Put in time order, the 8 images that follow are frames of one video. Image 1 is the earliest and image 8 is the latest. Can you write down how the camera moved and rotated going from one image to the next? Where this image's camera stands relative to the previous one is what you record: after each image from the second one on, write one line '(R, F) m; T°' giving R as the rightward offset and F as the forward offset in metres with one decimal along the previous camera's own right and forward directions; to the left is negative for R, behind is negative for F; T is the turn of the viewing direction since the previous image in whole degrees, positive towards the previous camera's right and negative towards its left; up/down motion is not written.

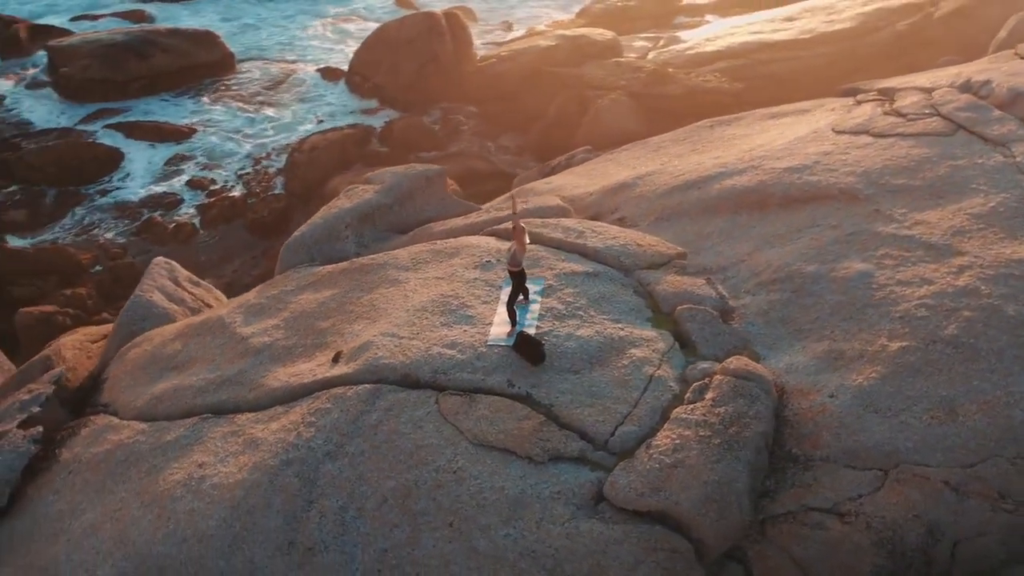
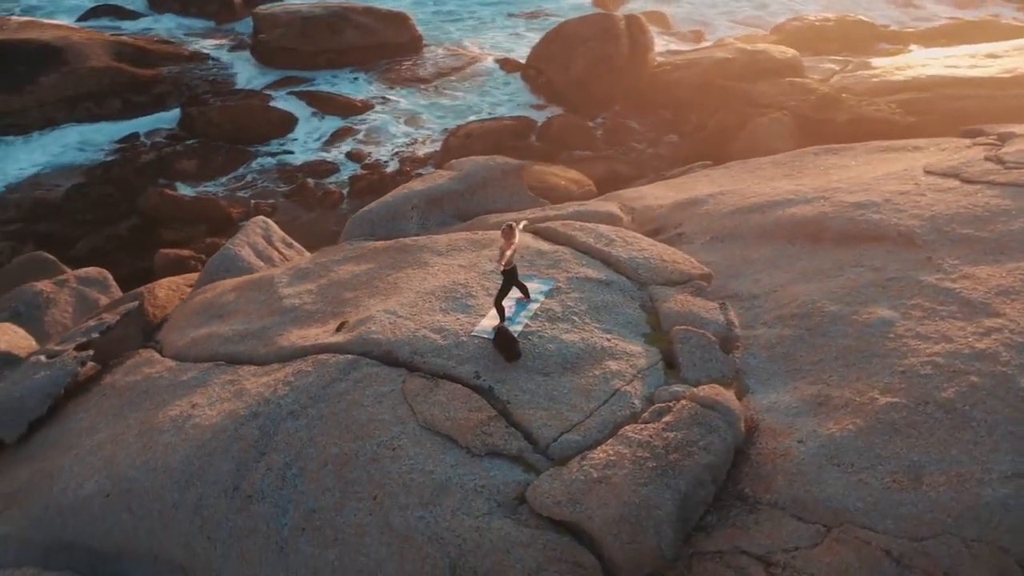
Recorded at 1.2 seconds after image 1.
(+1.2, +0.1) m; -12°
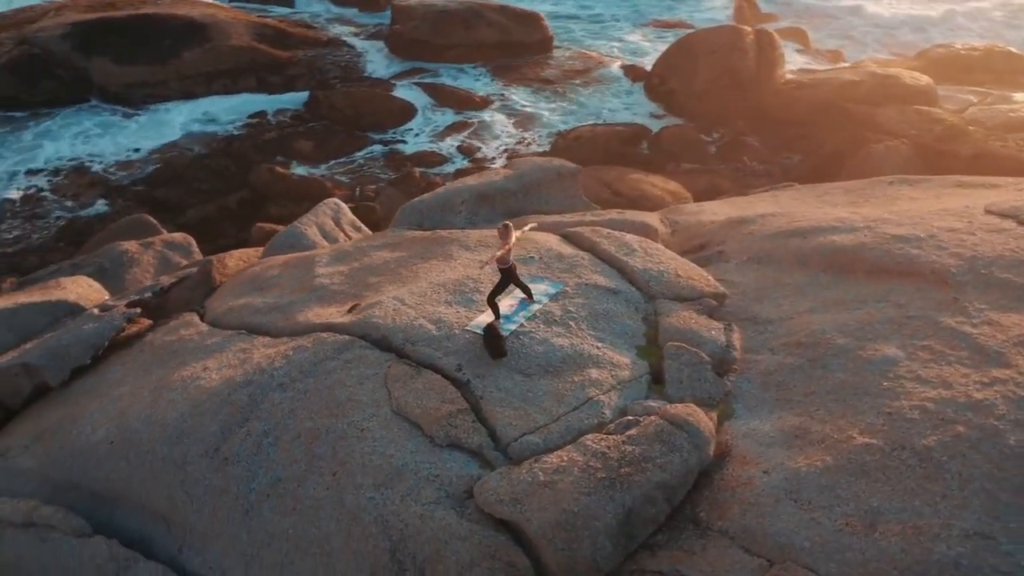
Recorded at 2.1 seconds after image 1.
(+0.9, 0.0) m; -9°
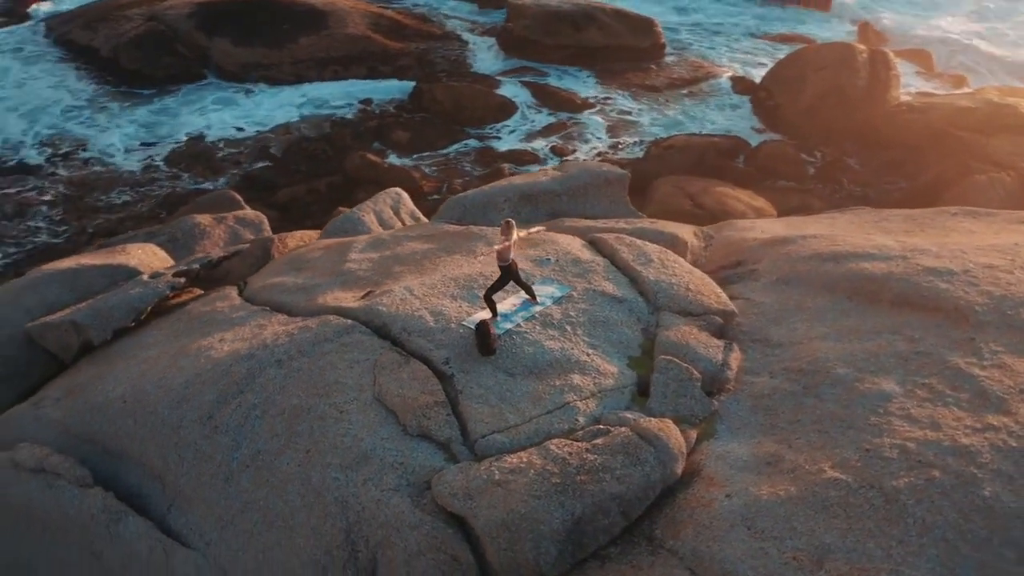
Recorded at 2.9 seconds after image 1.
(+0.7, 0.0) m; -7°
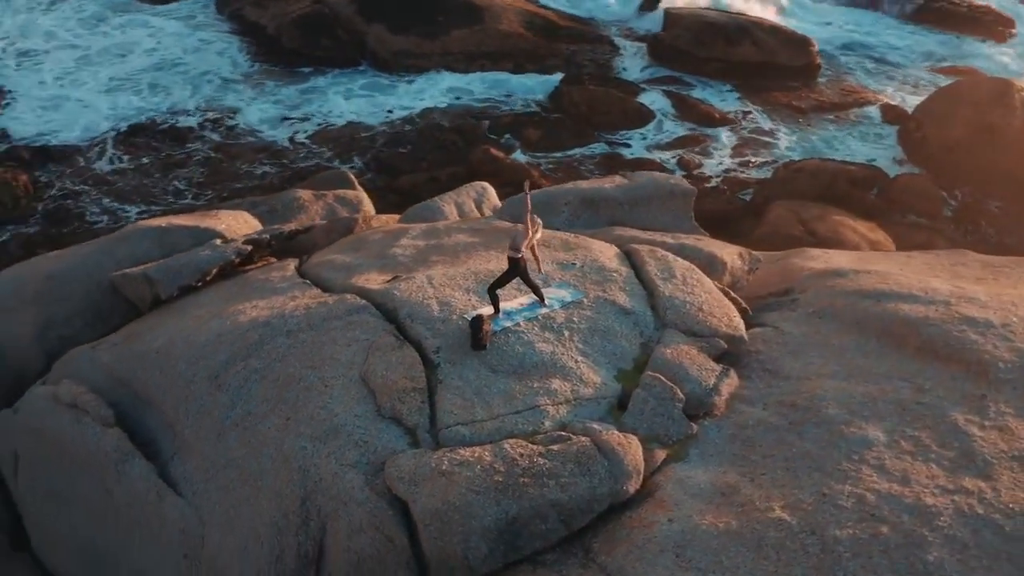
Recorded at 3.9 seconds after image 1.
(+1.0, +0.1) m; -10°
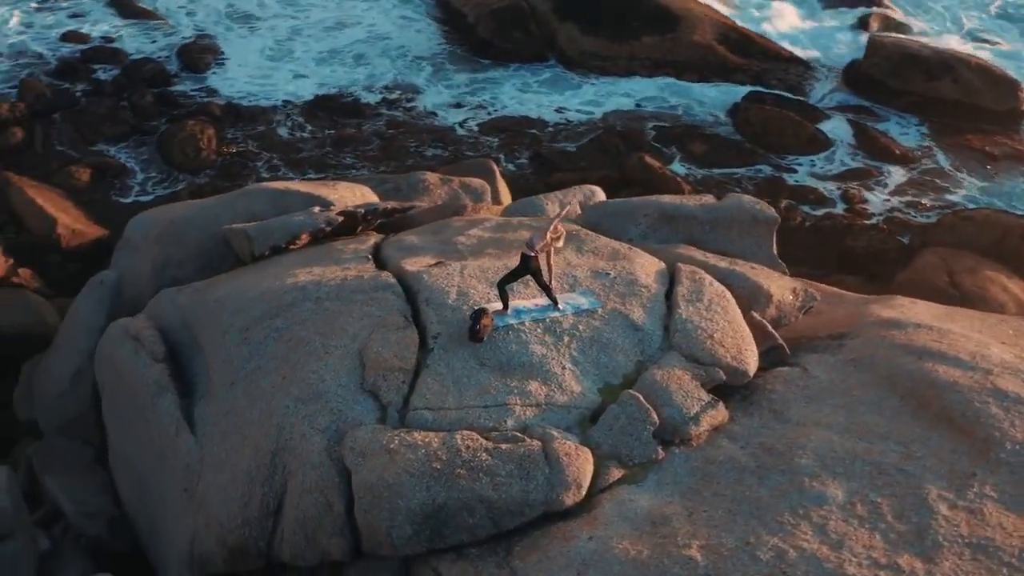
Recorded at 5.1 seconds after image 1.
(+1.2, +0.1) m; -12°
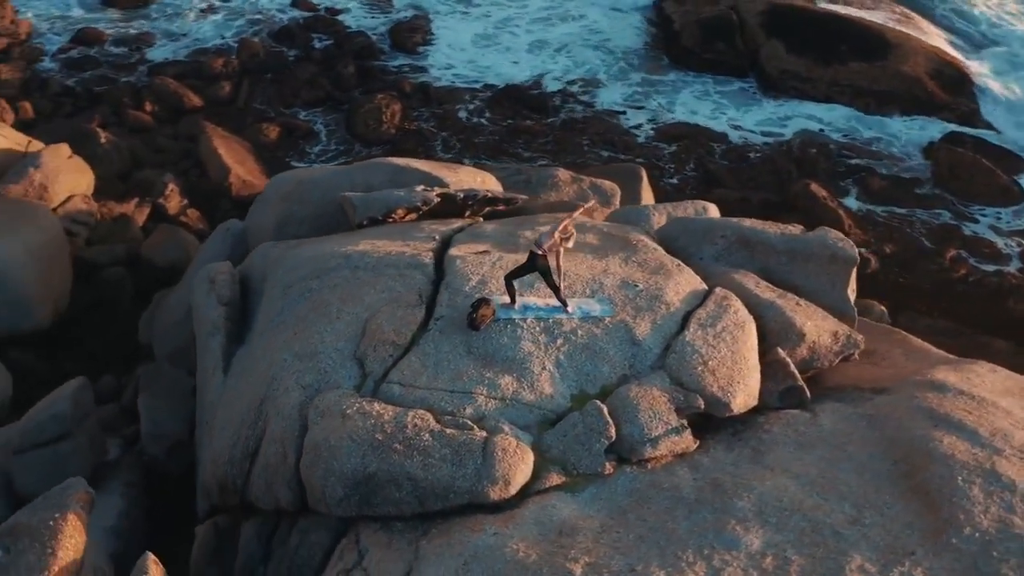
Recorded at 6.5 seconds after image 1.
(+1.3, +0.1) m; -13°
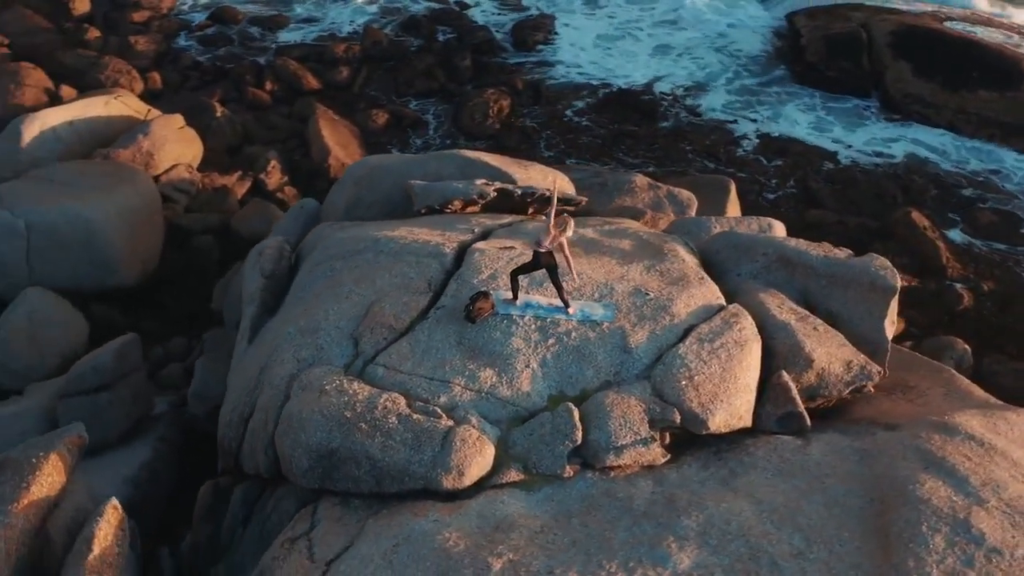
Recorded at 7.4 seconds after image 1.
(+0.8, 0.0) m; -8°
